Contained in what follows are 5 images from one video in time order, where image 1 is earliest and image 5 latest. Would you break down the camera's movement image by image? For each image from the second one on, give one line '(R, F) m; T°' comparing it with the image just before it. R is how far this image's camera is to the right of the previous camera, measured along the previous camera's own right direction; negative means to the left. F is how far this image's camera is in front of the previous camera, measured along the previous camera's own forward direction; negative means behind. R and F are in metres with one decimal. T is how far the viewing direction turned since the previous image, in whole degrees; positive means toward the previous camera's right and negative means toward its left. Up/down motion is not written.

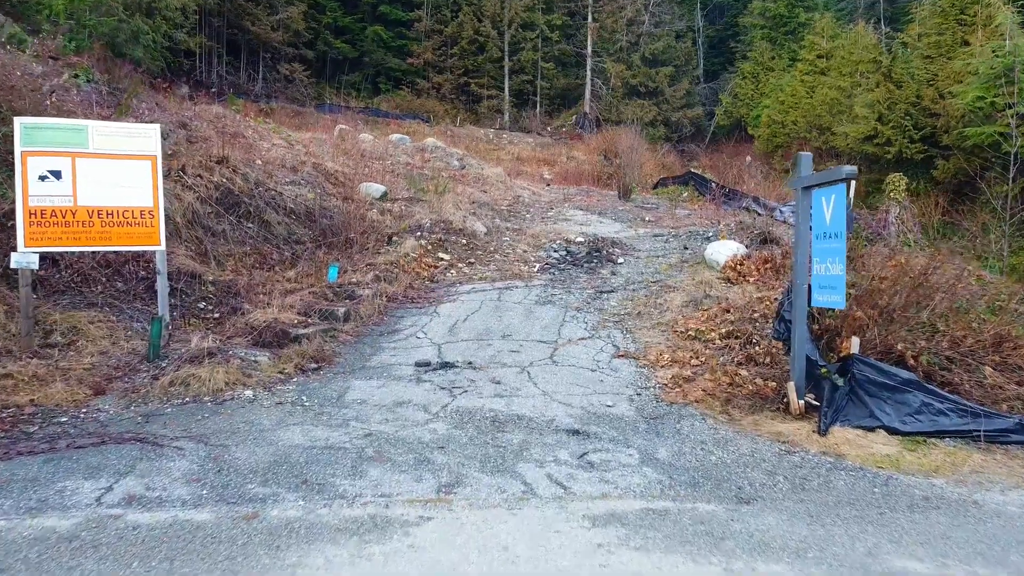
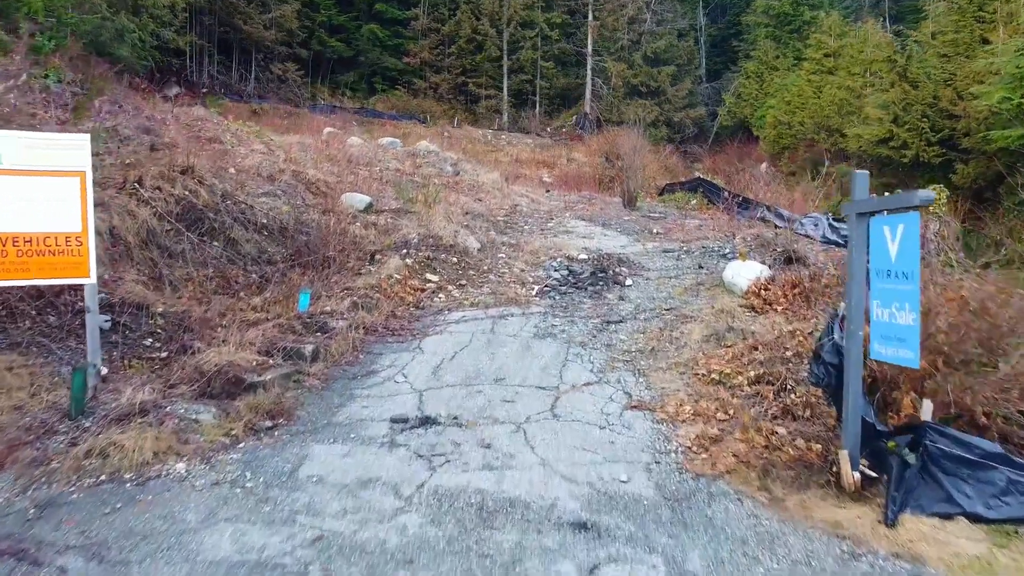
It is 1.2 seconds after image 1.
(0.0, +0.7) m; 0°
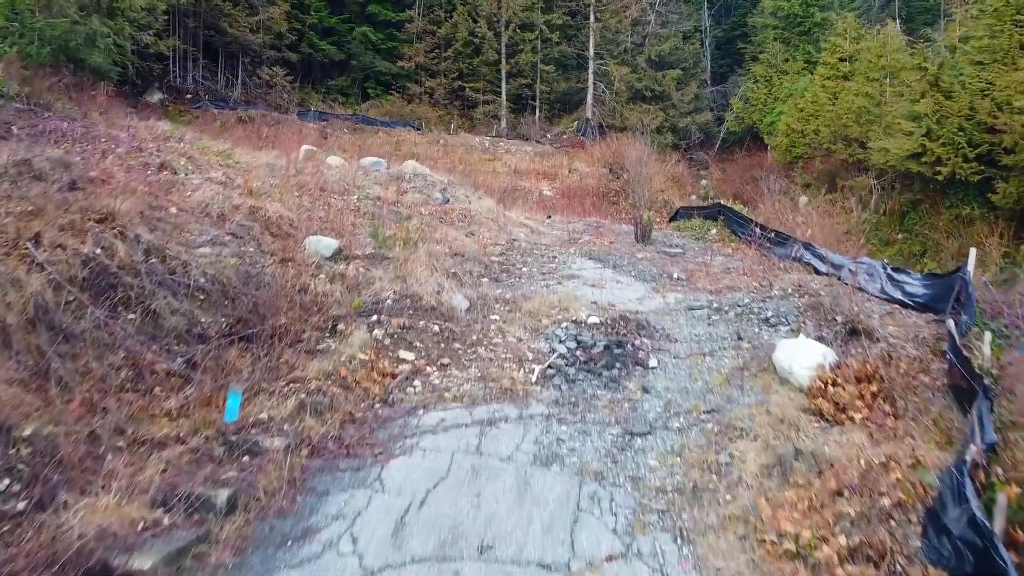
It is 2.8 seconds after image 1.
(0.0, +1.2) m; 0°
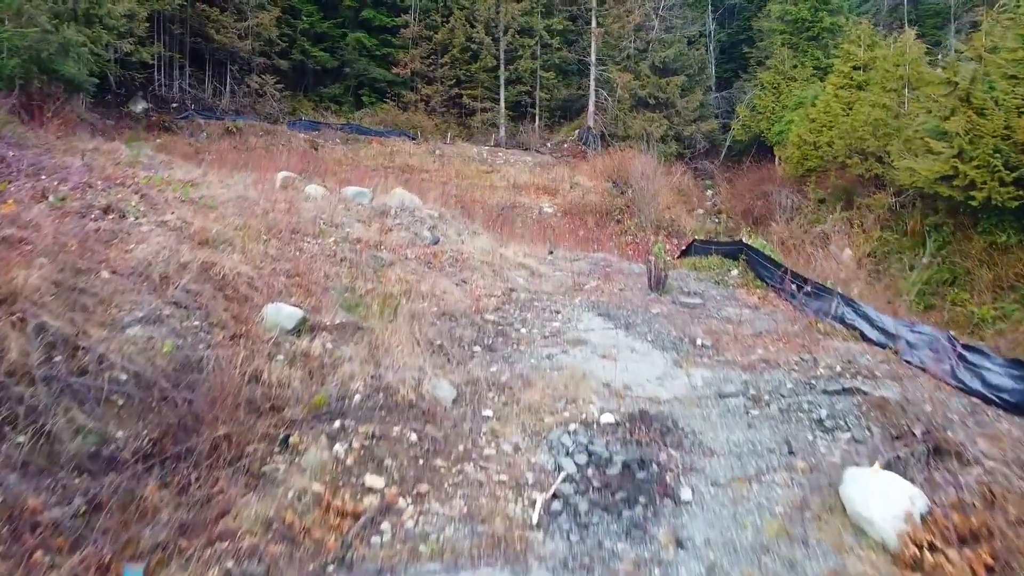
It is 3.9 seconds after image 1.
(0.0, +1.0) m; 0°
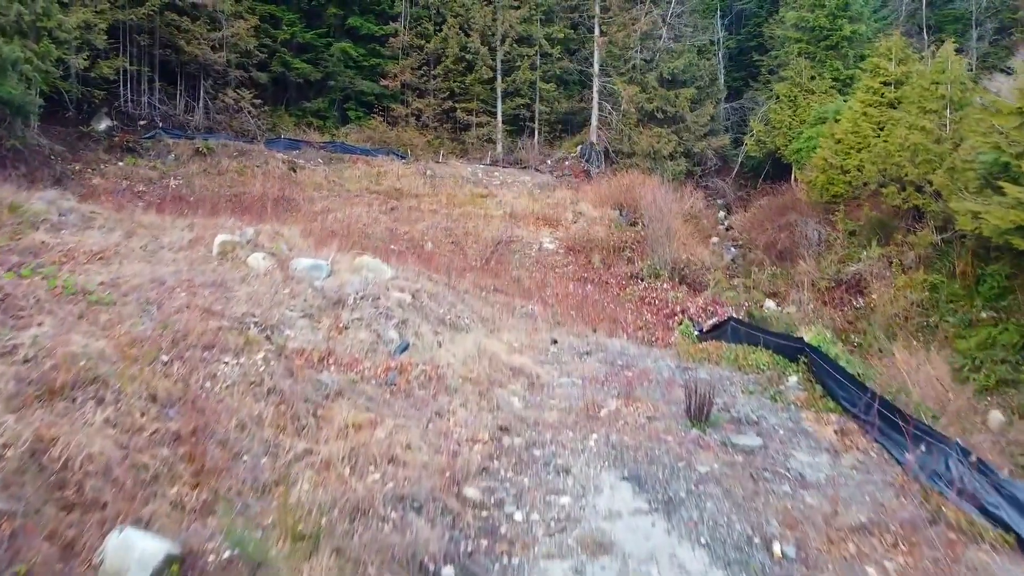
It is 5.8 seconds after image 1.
(0.0, +2.0) m; 0°
